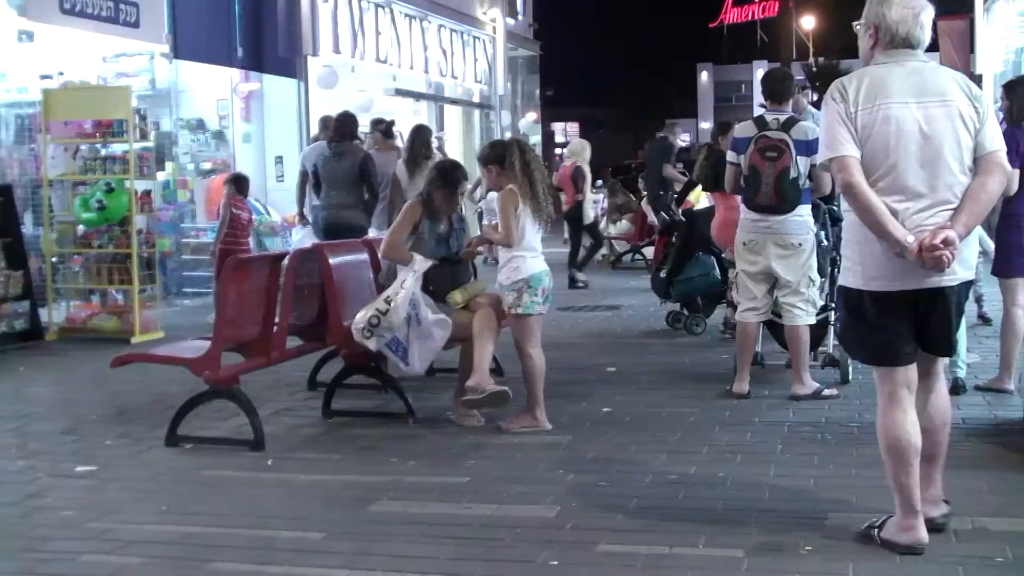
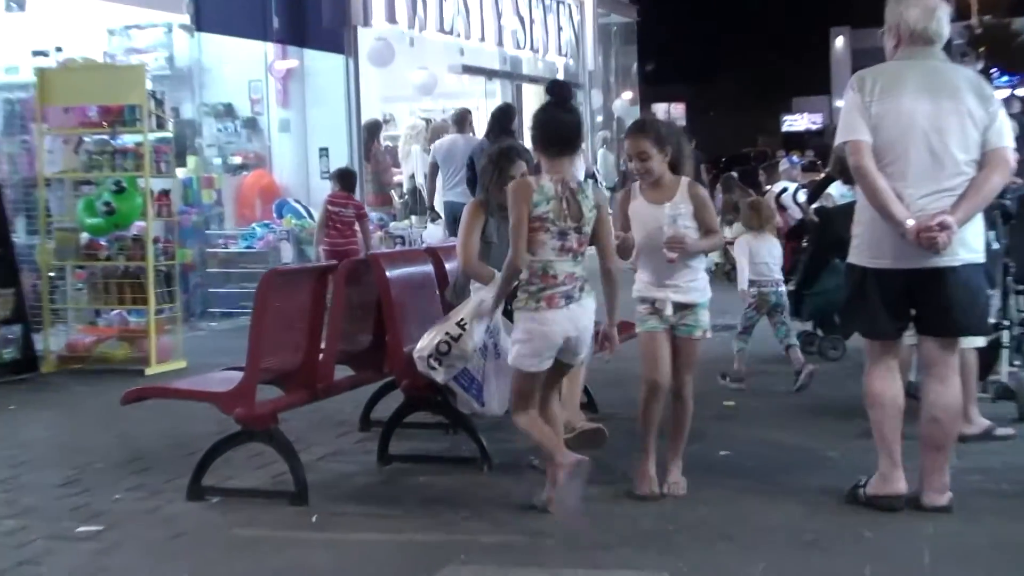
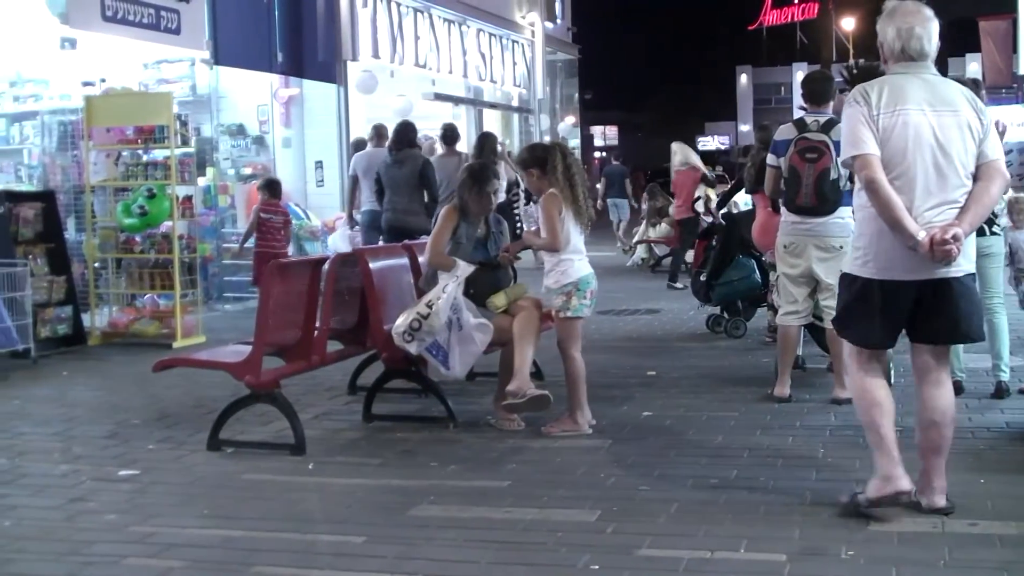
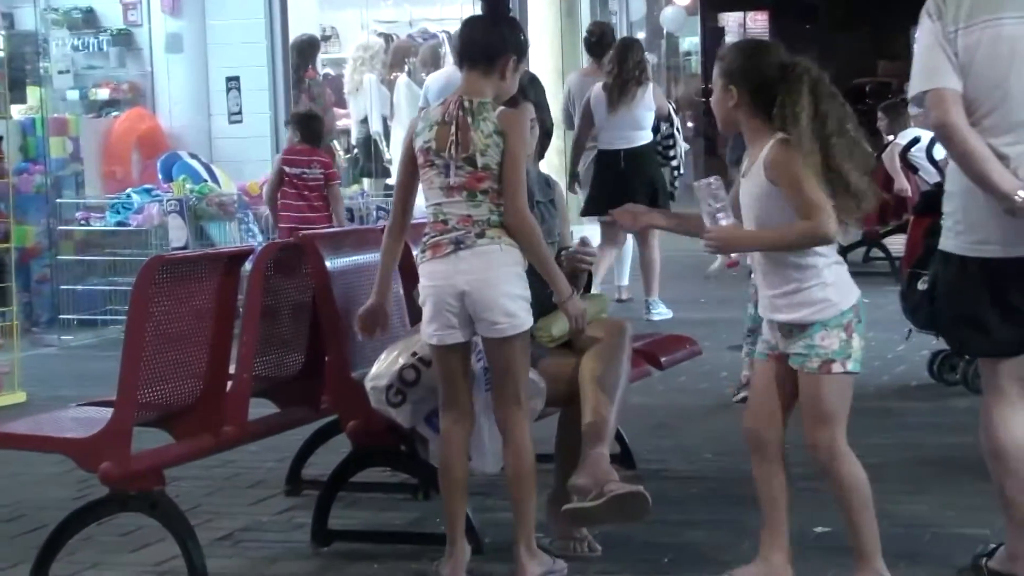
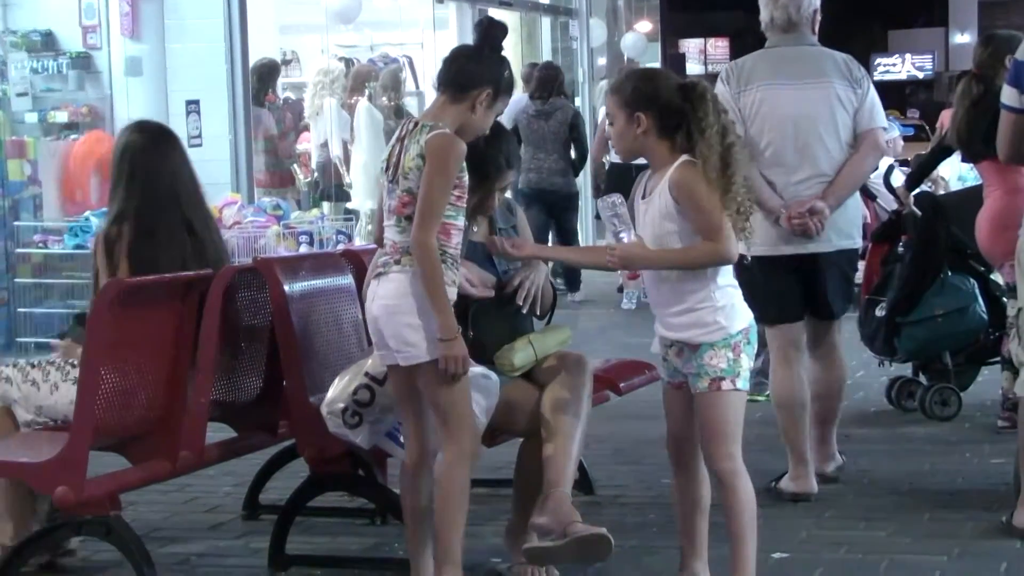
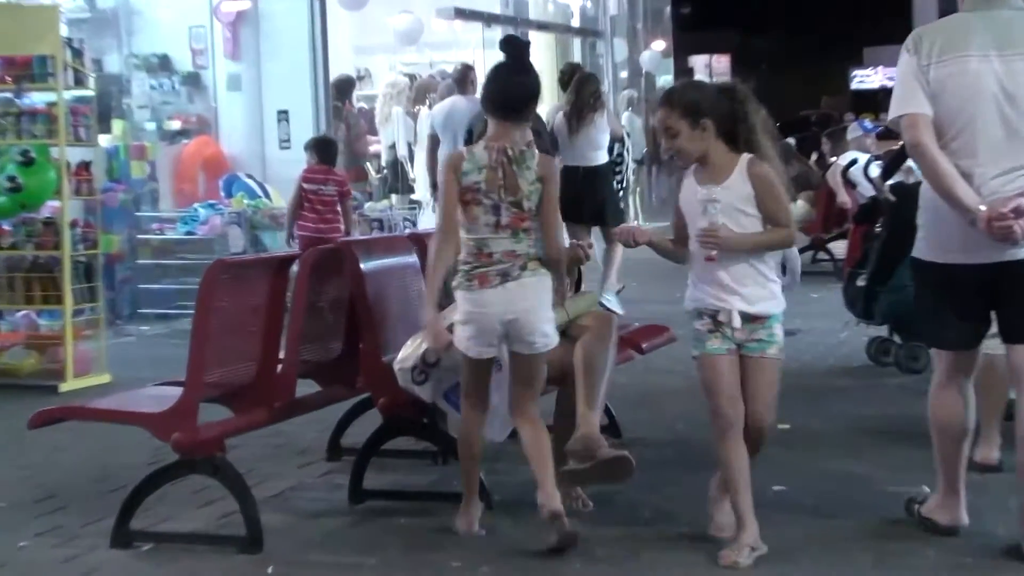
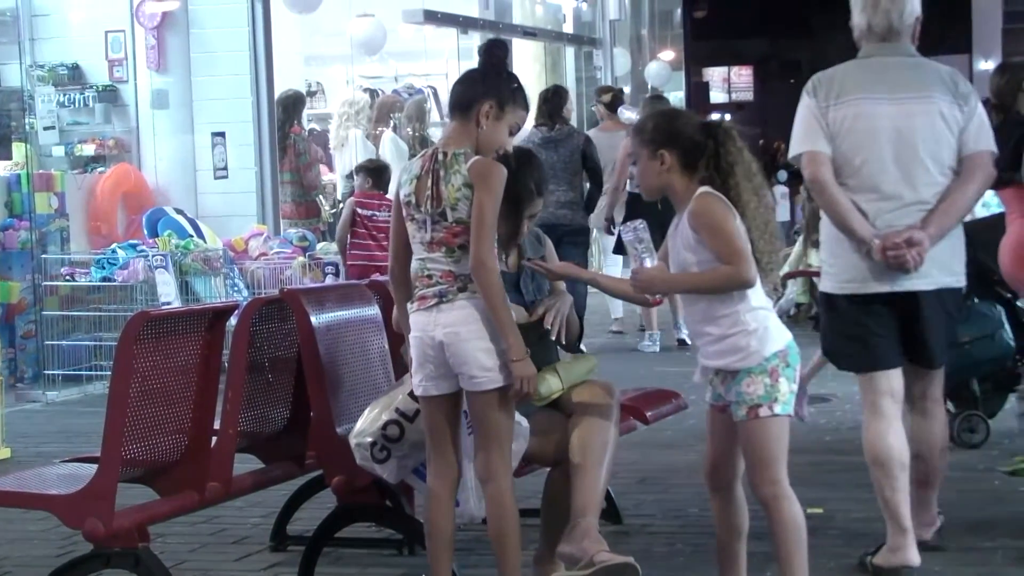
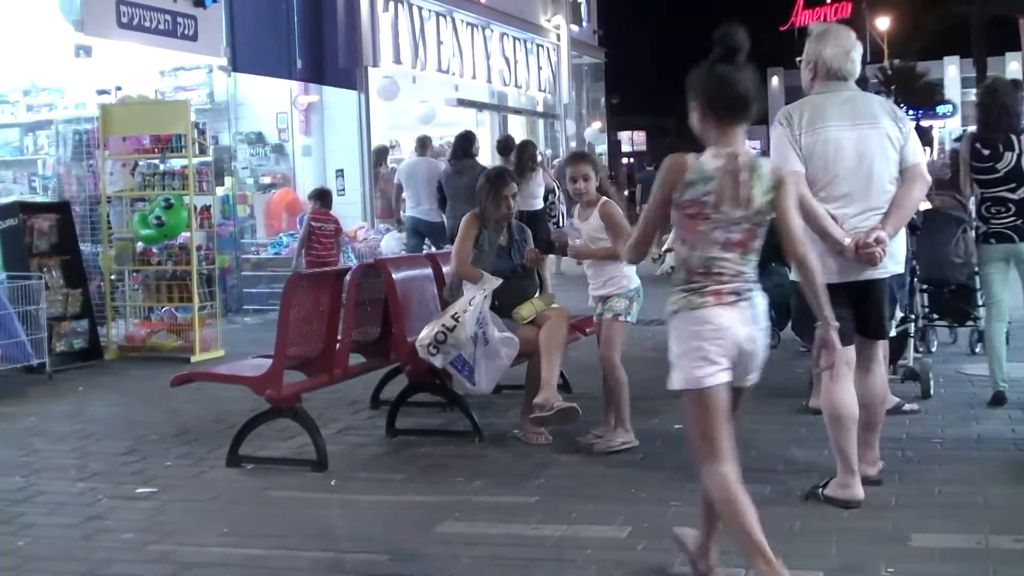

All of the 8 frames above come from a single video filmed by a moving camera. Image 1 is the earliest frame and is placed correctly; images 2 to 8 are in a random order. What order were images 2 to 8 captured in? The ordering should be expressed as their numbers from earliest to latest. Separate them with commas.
3, 8, 2, 6, 4, 7, 5
